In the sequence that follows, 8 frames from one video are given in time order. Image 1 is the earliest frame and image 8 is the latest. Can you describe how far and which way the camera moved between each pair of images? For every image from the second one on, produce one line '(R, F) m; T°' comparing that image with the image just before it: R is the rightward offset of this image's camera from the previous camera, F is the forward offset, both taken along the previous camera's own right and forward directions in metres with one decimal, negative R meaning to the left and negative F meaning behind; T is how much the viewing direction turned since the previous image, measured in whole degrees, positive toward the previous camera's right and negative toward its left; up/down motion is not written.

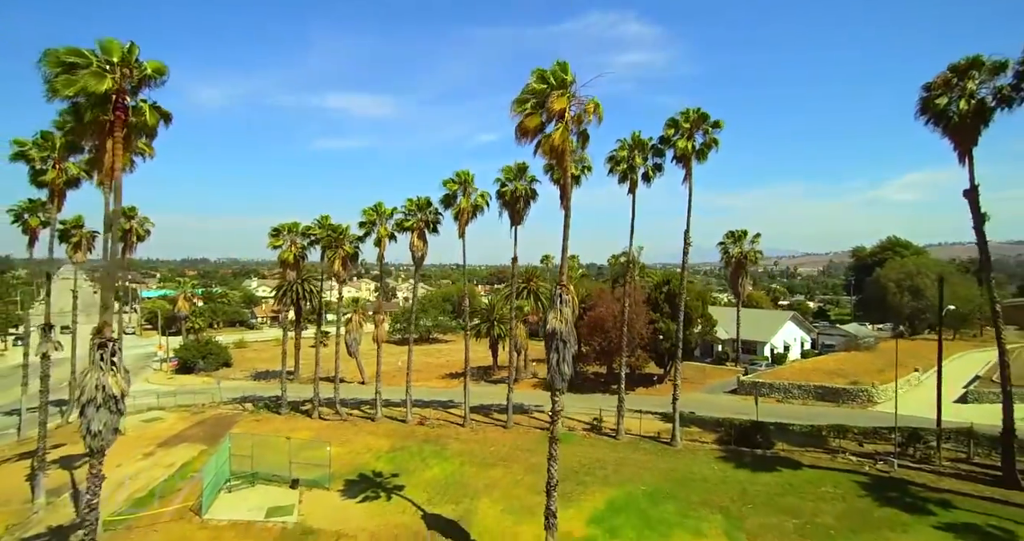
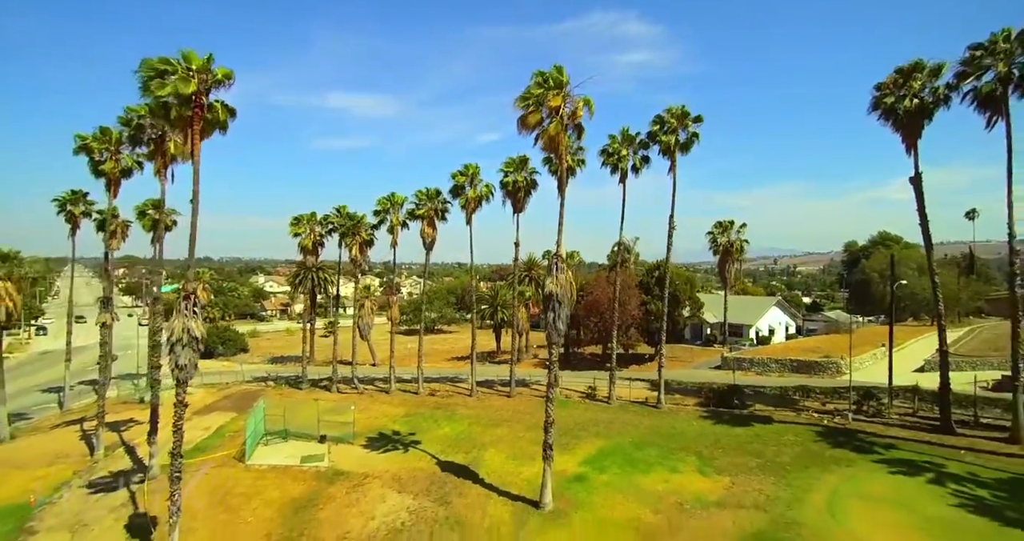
(-0.1, -3.4) m; 0°
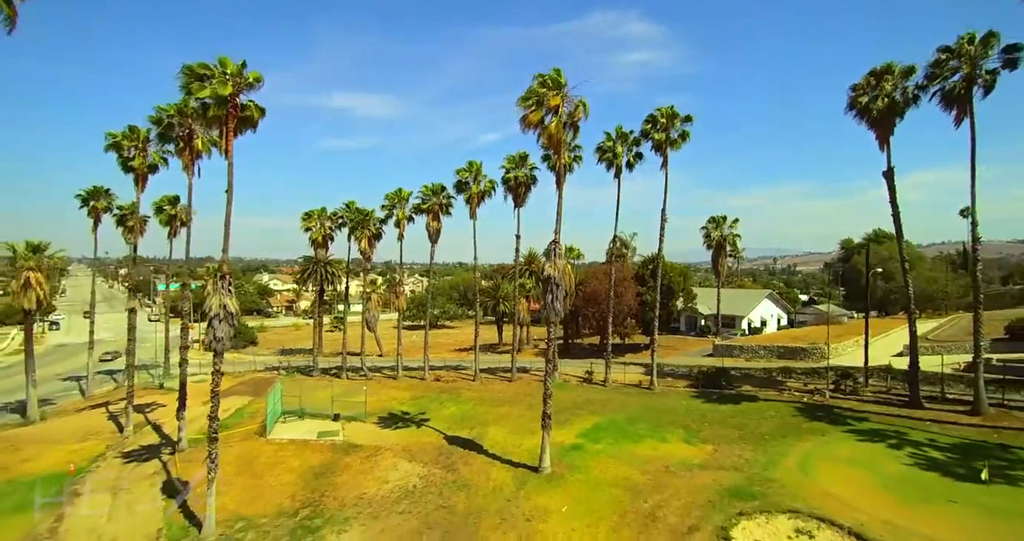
(0.0, -2.1) m; 0°
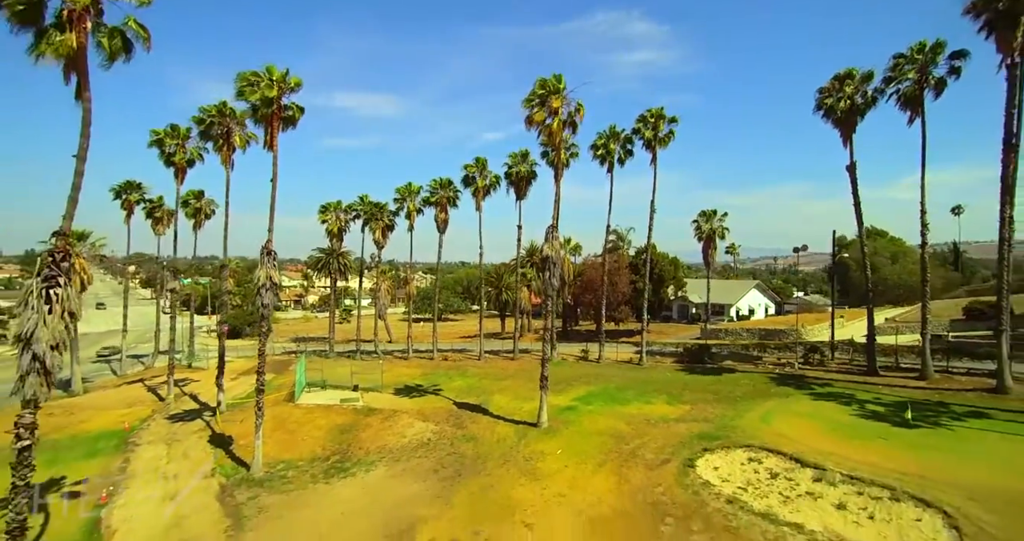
(0.0, -3.4) m; 0°
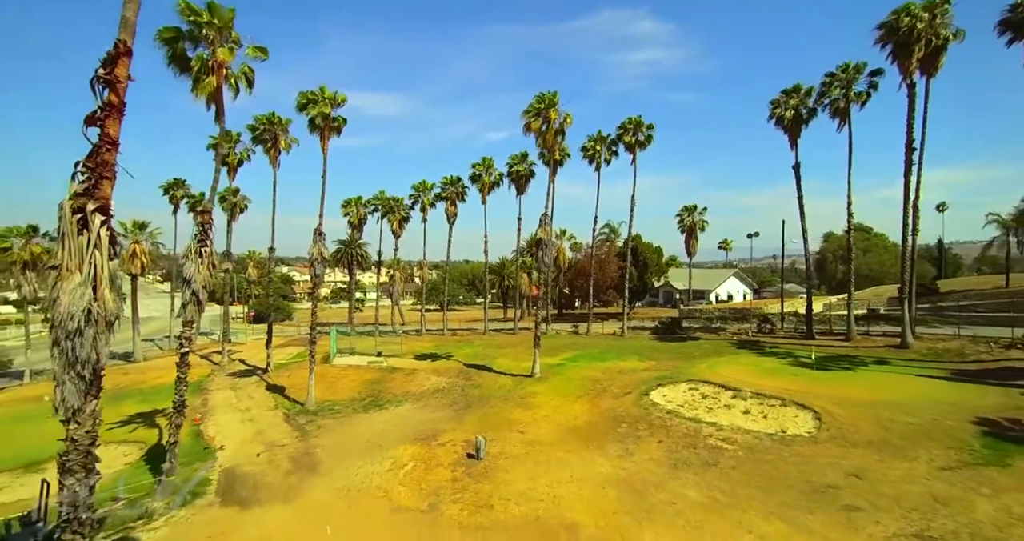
(+0.3, -6.3) m; 0°
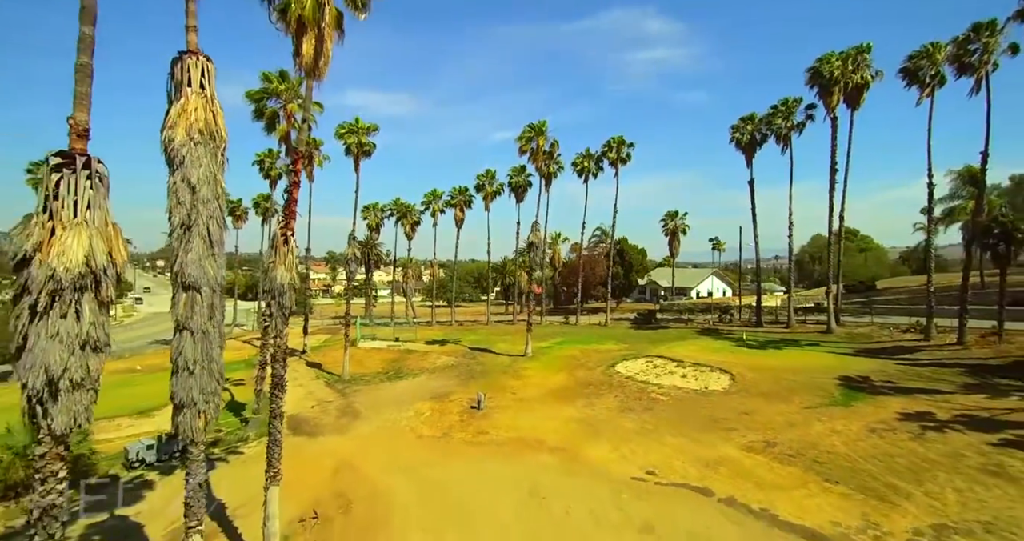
(+0.8, -7.1) m; -1°
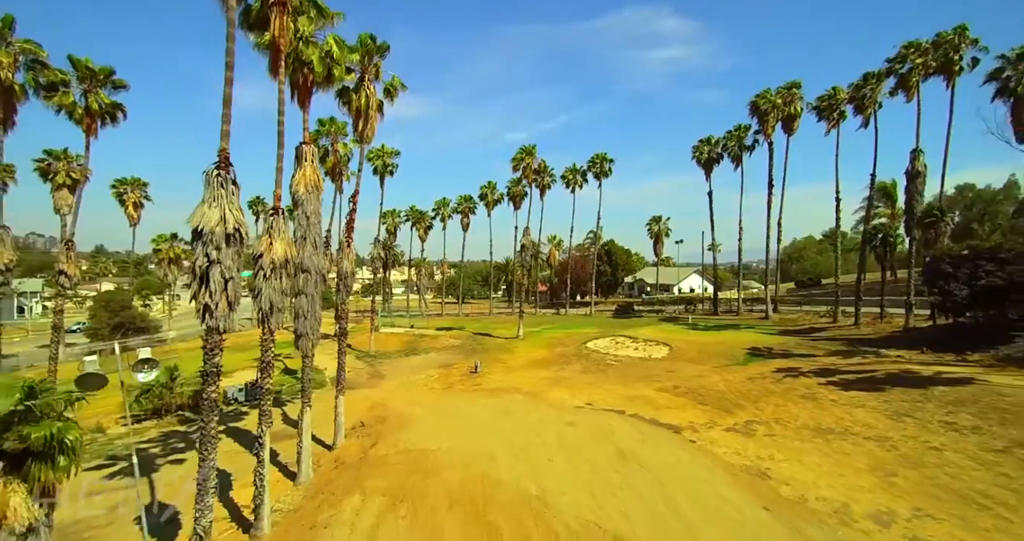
(+1.7, -8.5) m; -1°
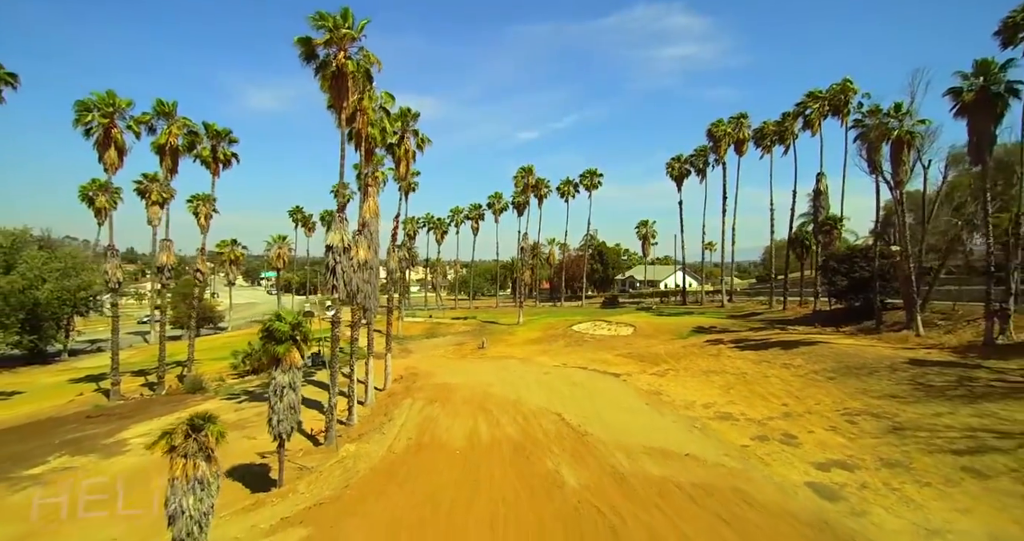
(+1.3, -10.4) m; -1°
